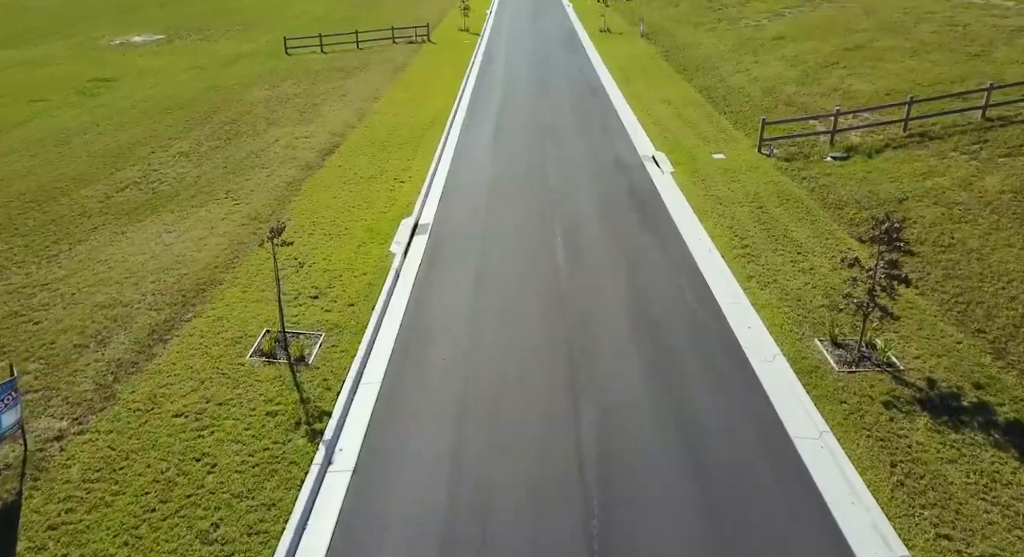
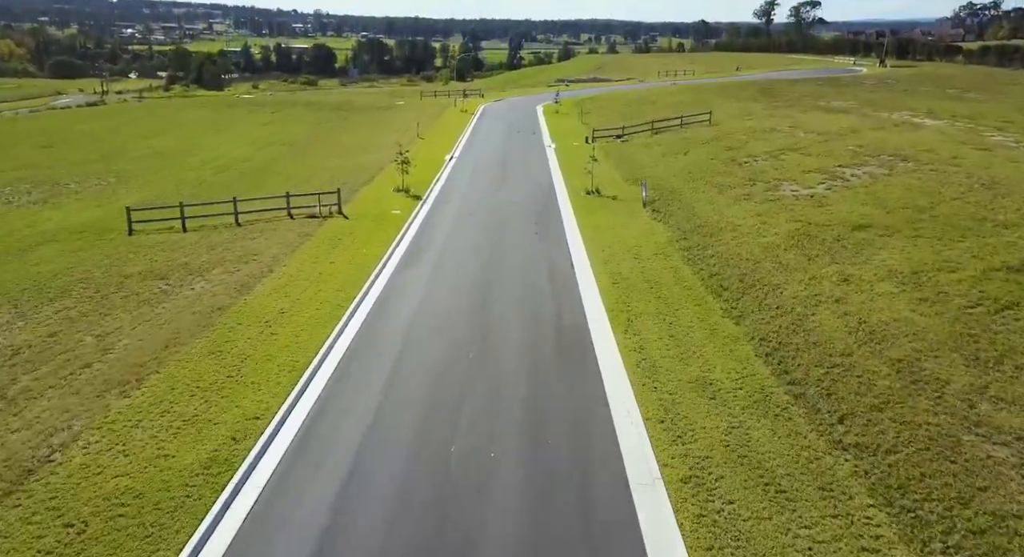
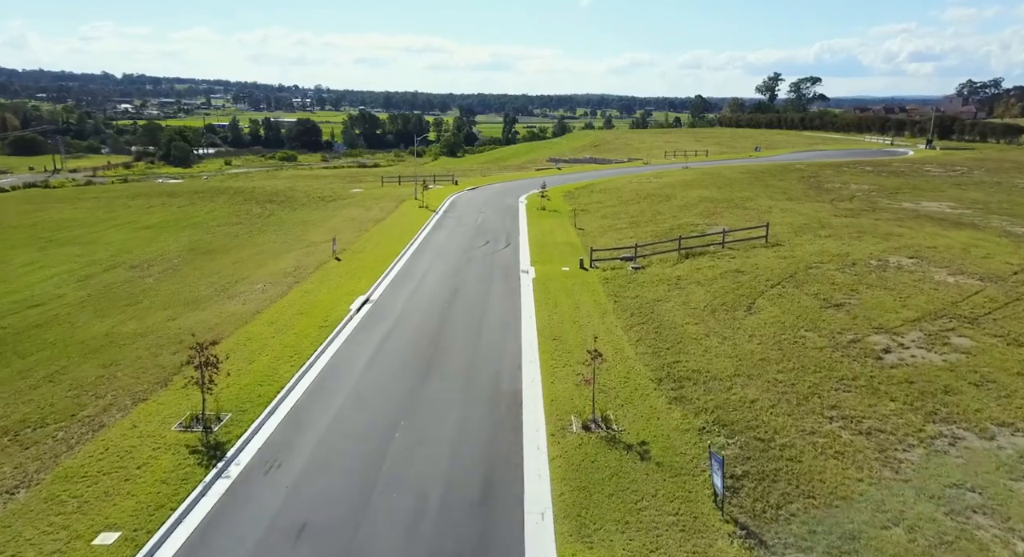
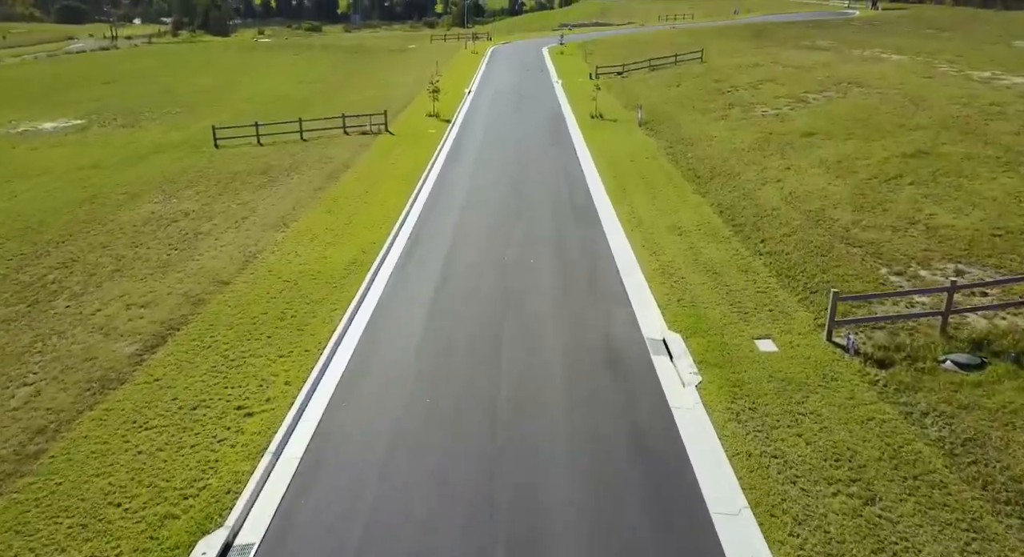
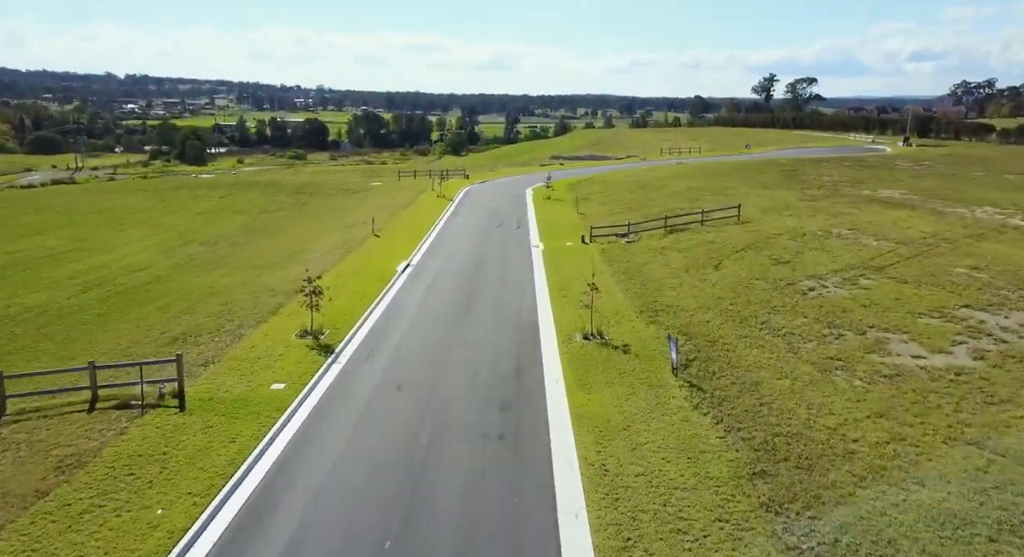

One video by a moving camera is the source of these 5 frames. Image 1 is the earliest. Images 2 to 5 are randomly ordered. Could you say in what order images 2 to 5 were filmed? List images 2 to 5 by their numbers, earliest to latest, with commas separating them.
4, 2, 5, 3
